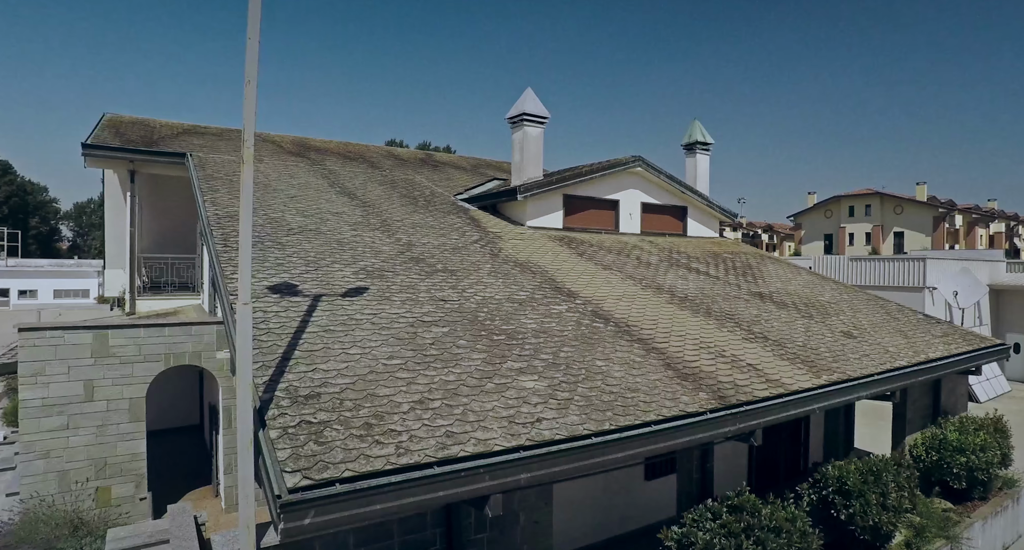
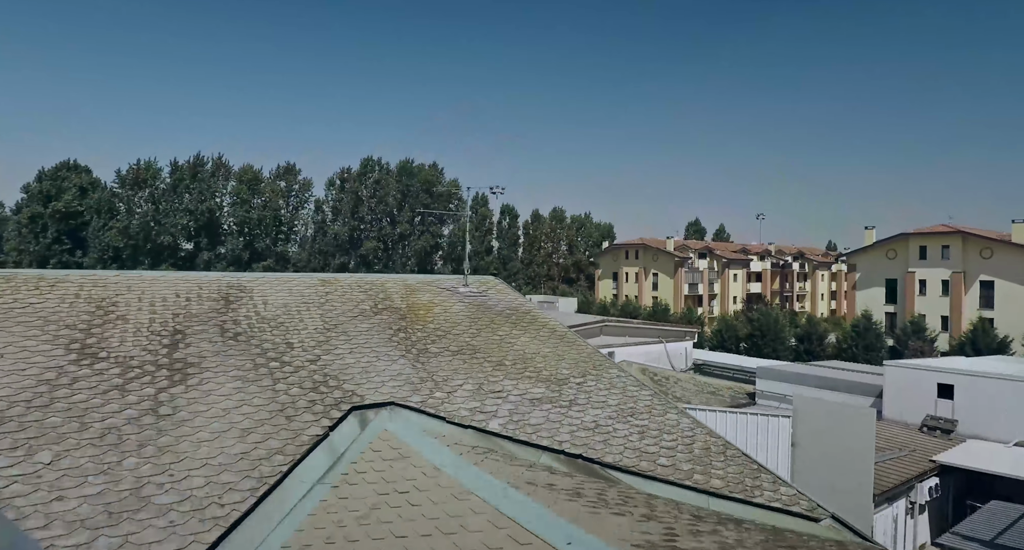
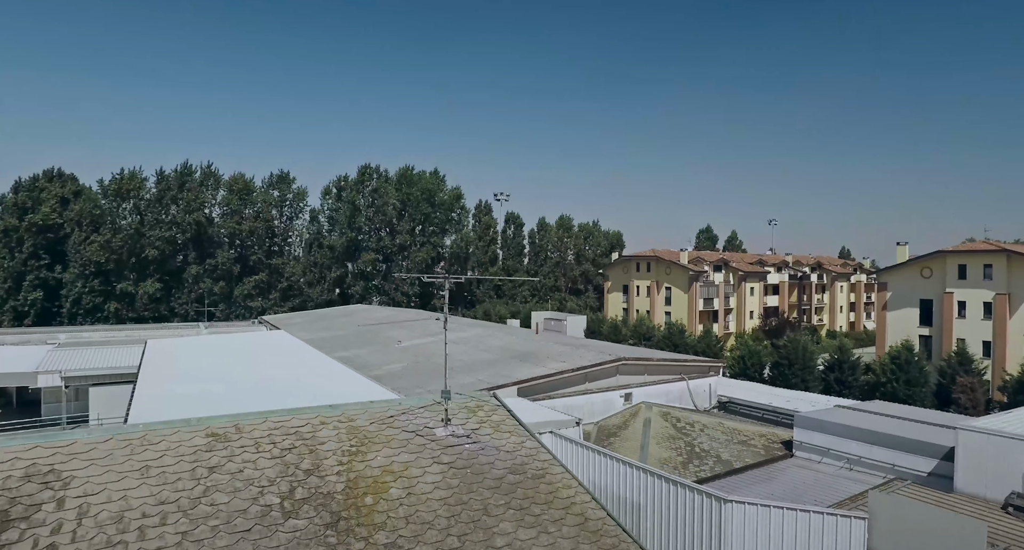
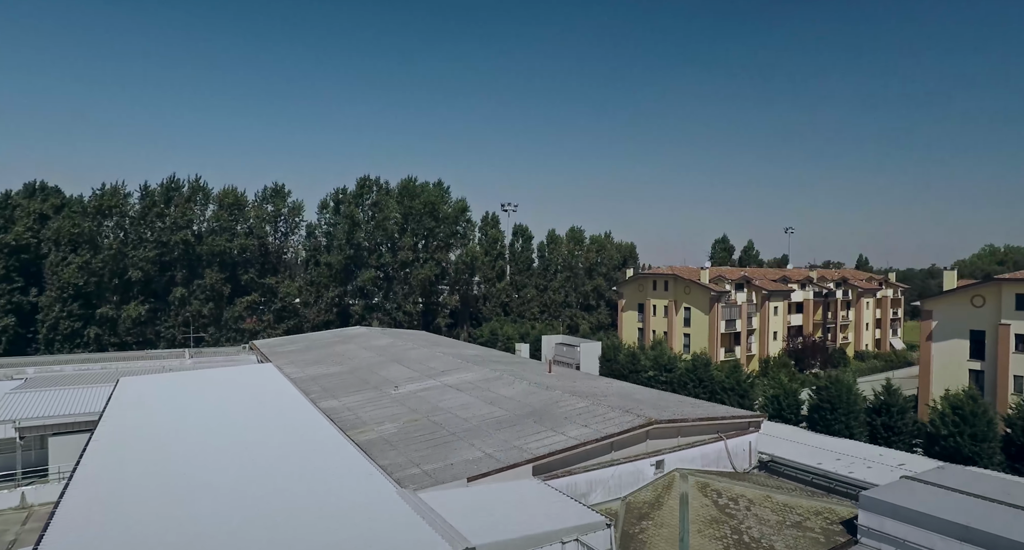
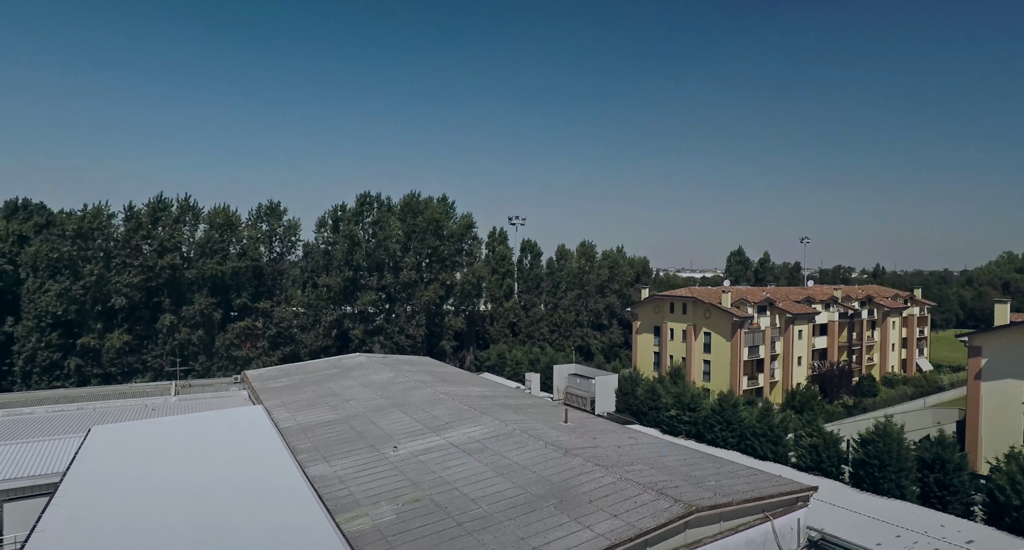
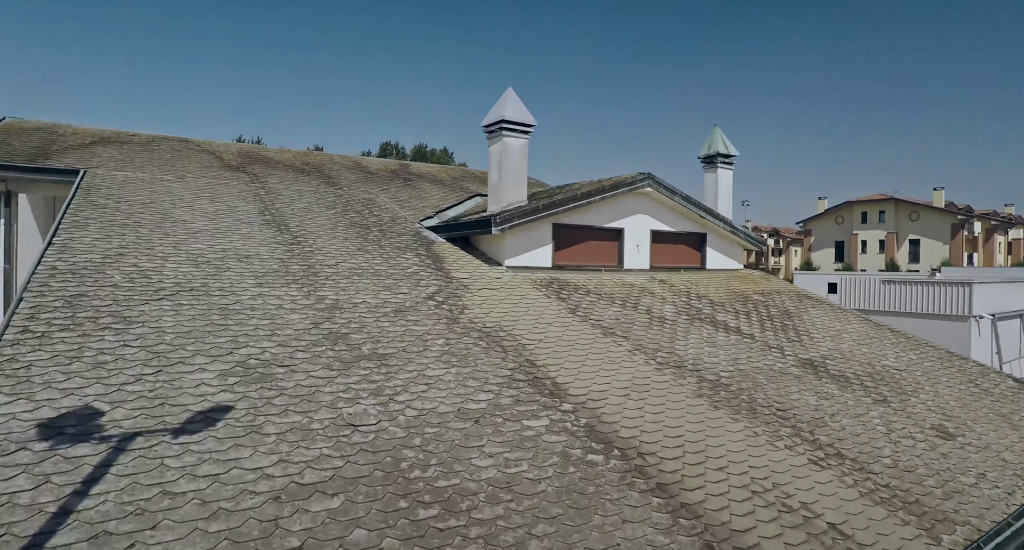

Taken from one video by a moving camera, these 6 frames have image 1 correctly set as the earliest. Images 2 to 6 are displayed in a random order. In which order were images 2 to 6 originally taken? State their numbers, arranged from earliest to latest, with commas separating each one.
6, 2, 3, 4, 5
